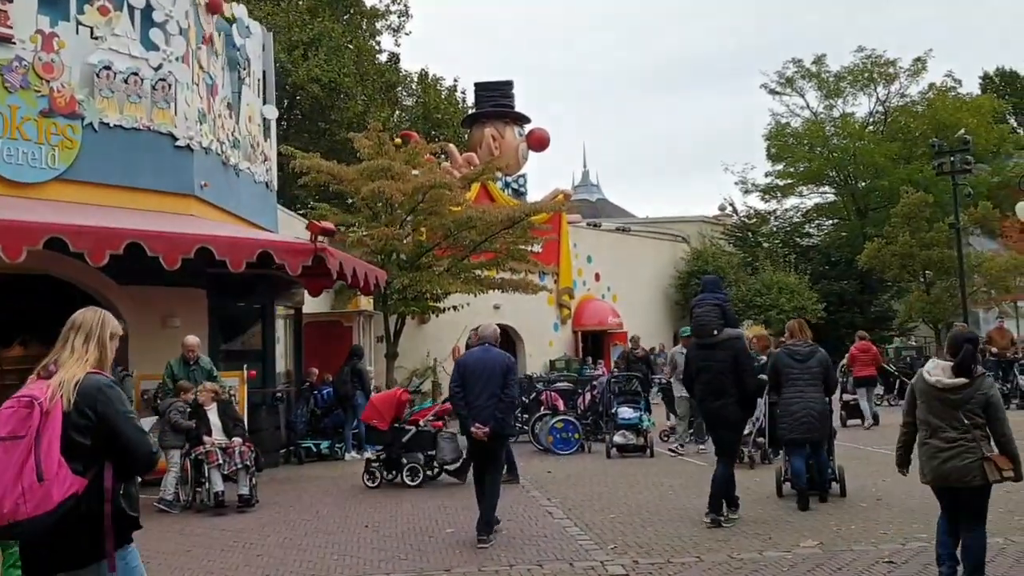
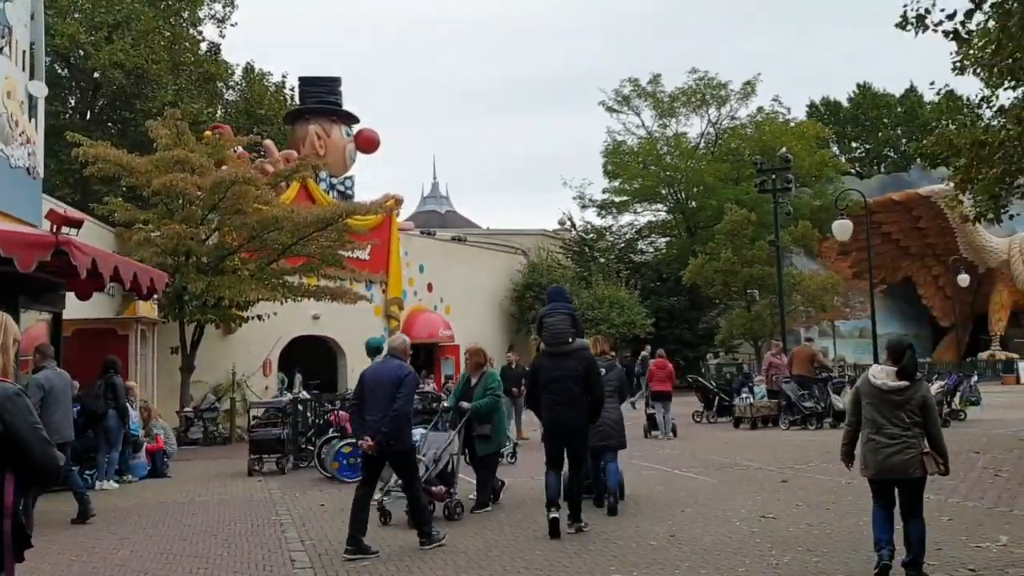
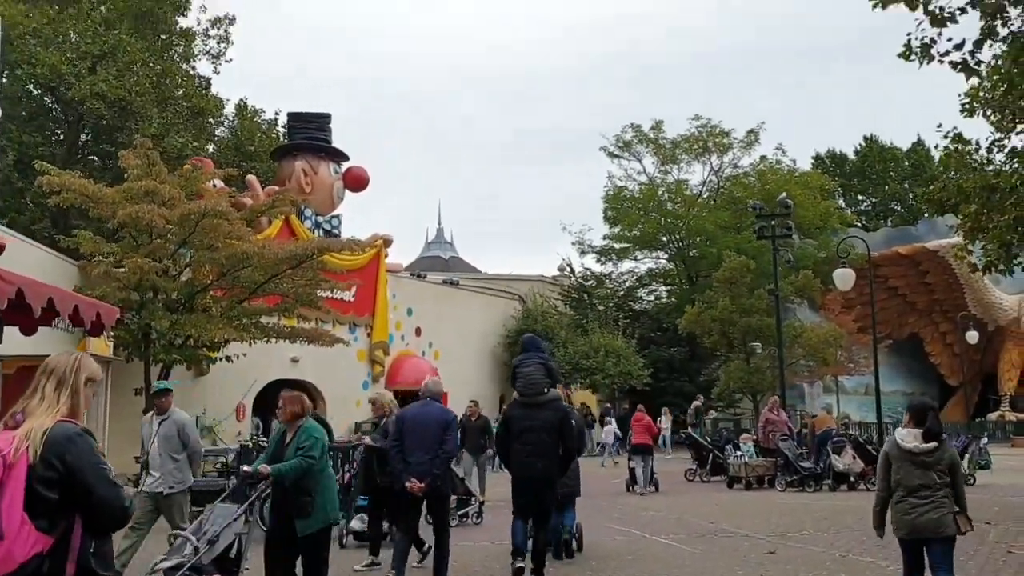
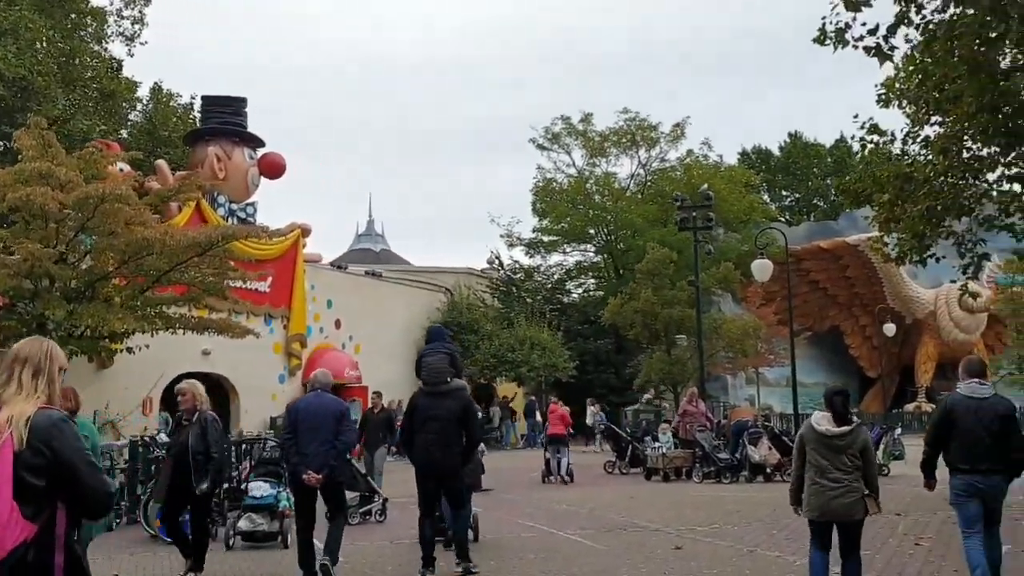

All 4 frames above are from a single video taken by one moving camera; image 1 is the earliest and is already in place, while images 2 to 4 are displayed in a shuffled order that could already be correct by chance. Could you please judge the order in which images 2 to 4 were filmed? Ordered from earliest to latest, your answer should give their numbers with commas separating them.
2, 3, 4
